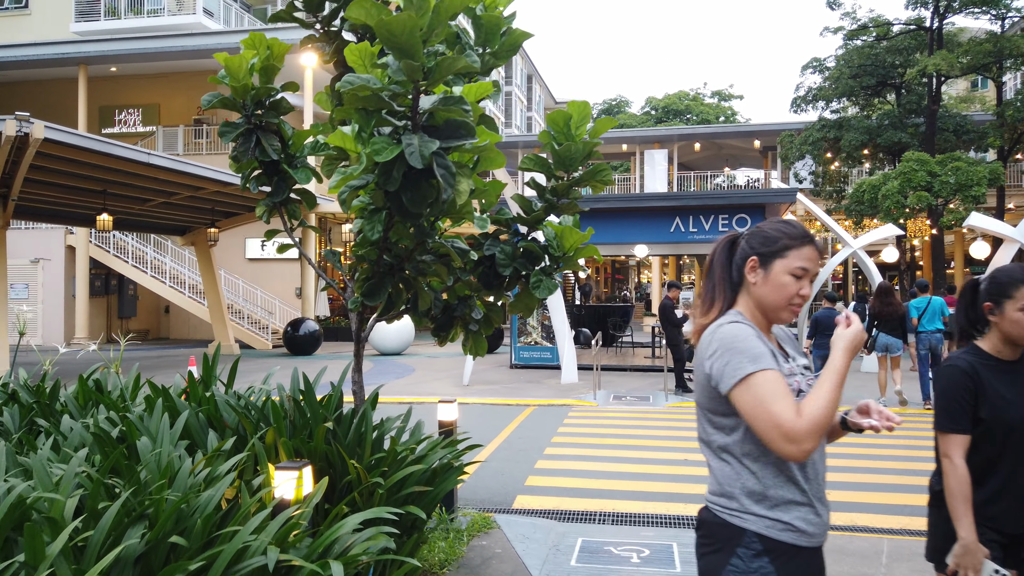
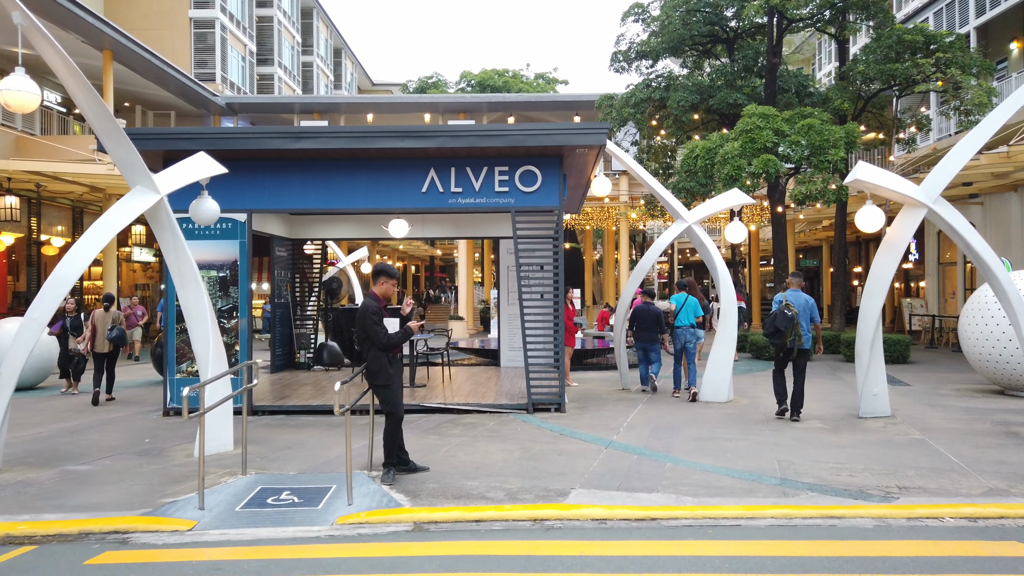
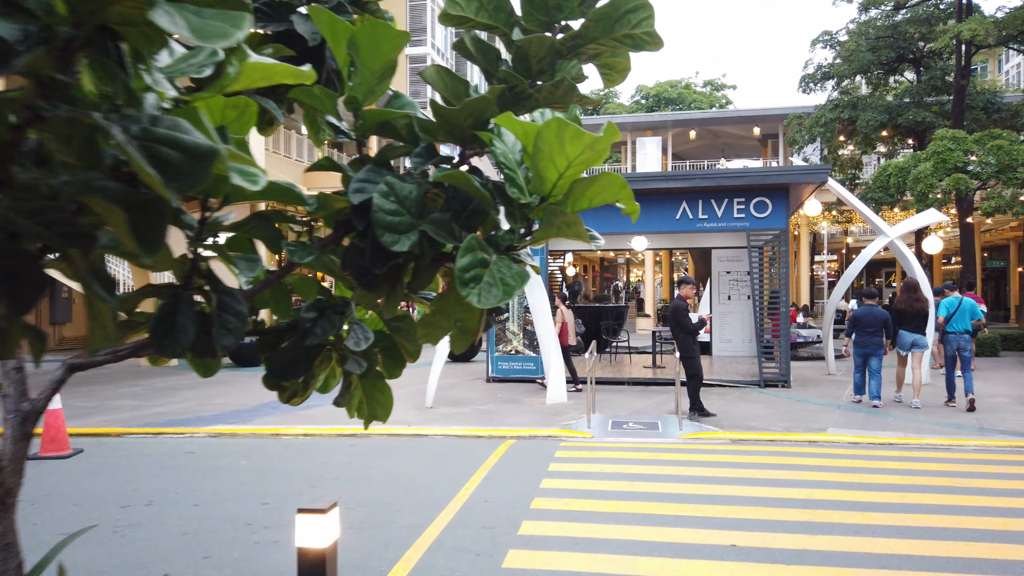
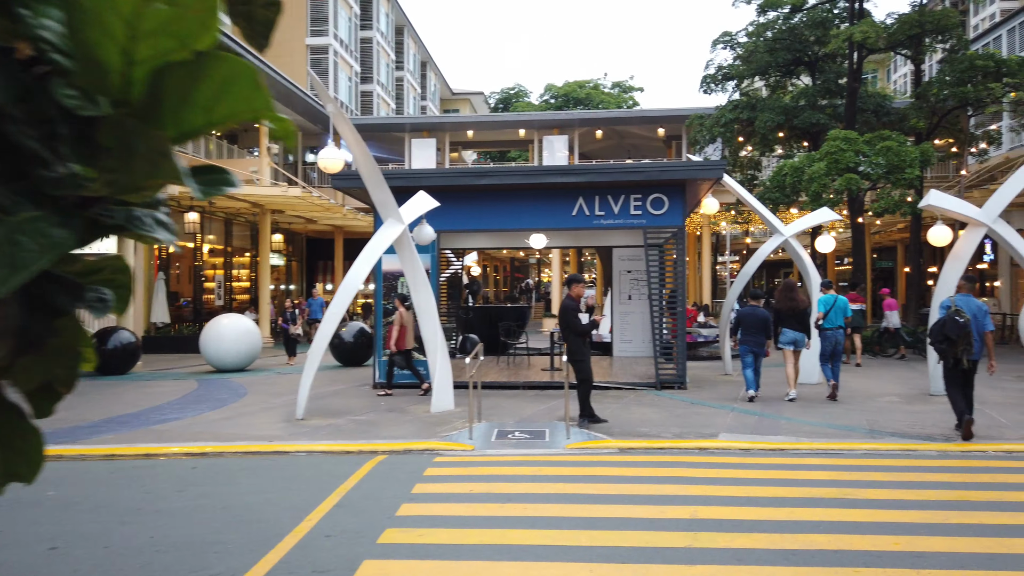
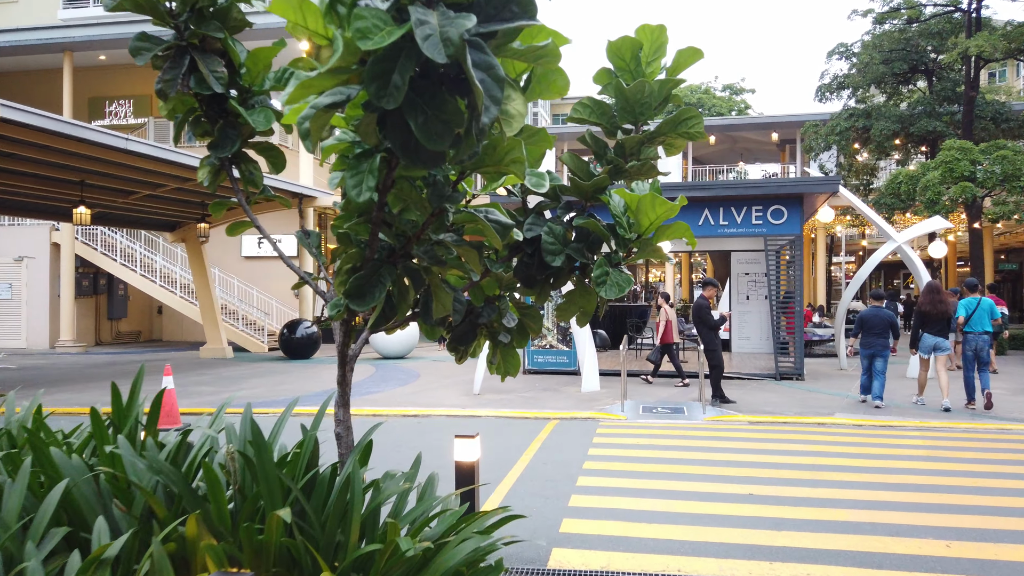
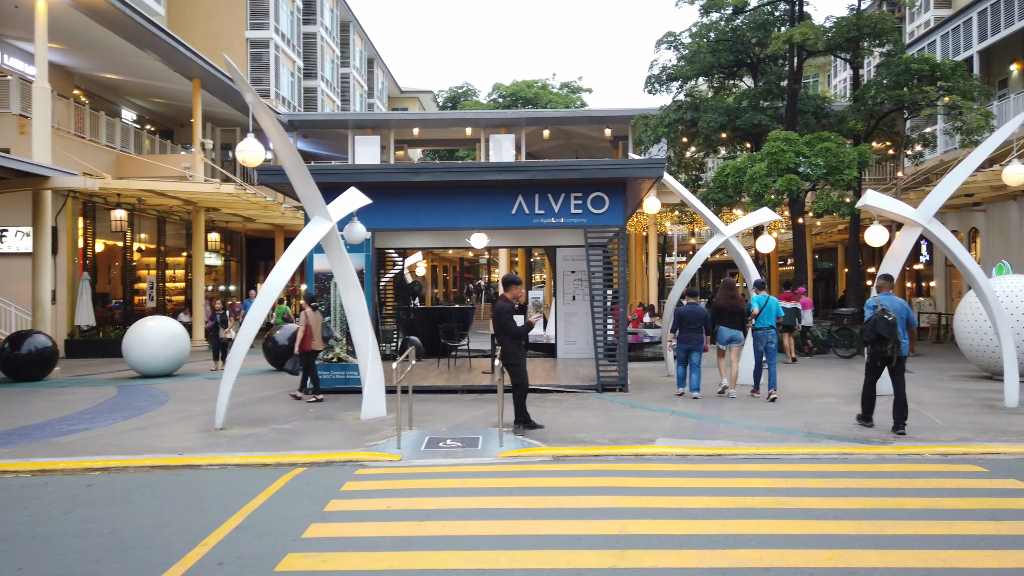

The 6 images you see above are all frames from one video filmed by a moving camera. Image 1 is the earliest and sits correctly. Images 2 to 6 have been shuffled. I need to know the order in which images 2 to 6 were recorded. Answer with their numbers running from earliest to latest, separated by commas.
5, 3, 4, 6, 2
